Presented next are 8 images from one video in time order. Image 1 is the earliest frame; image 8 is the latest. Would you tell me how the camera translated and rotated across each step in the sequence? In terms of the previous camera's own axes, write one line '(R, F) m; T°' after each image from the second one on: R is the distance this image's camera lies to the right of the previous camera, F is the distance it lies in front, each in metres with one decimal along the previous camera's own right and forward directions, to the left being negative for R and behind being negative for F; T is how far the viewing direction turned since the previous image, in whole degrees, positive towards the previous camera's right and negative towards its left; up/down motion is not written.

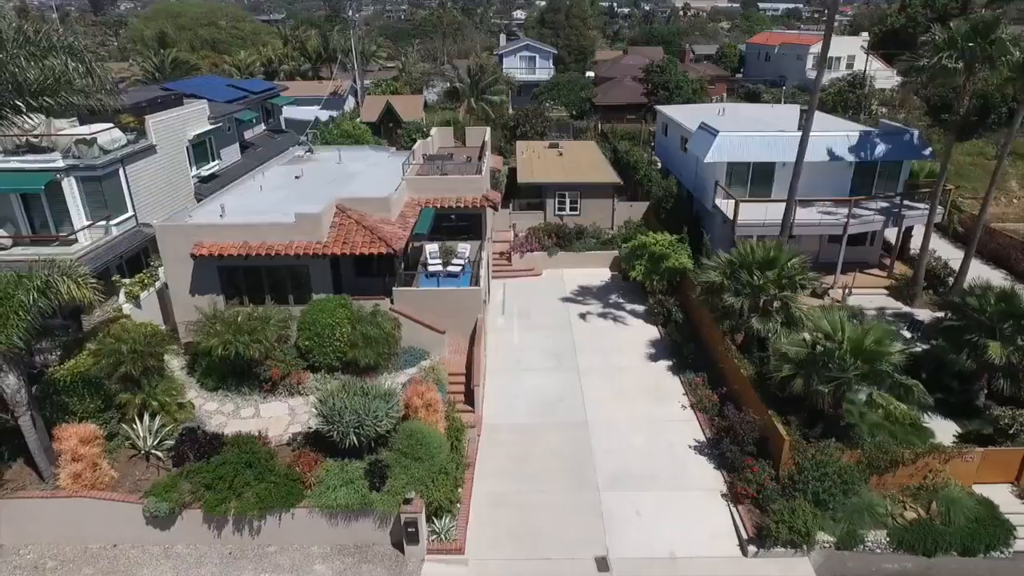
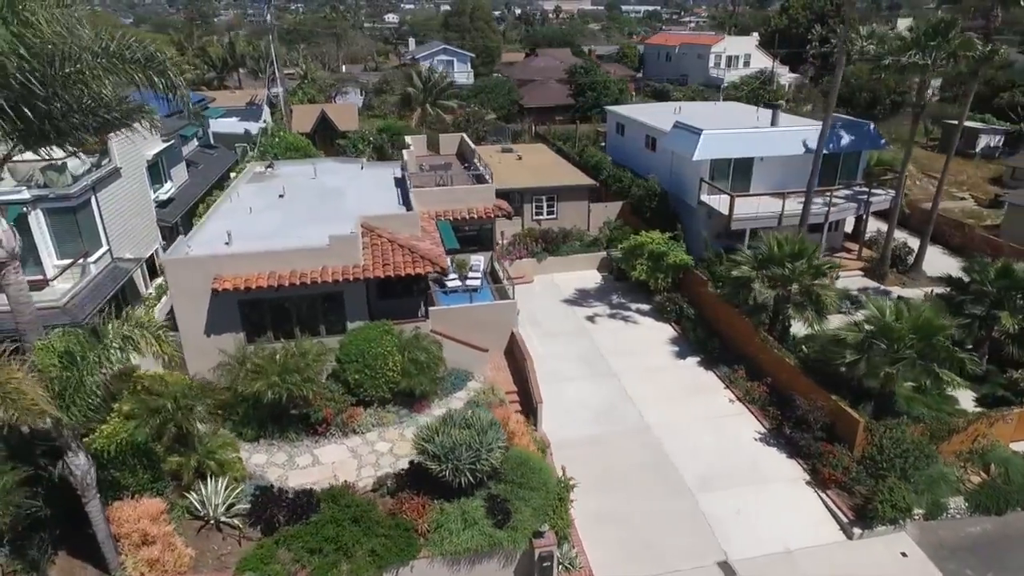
(-4.6, +1.1) m; +10°
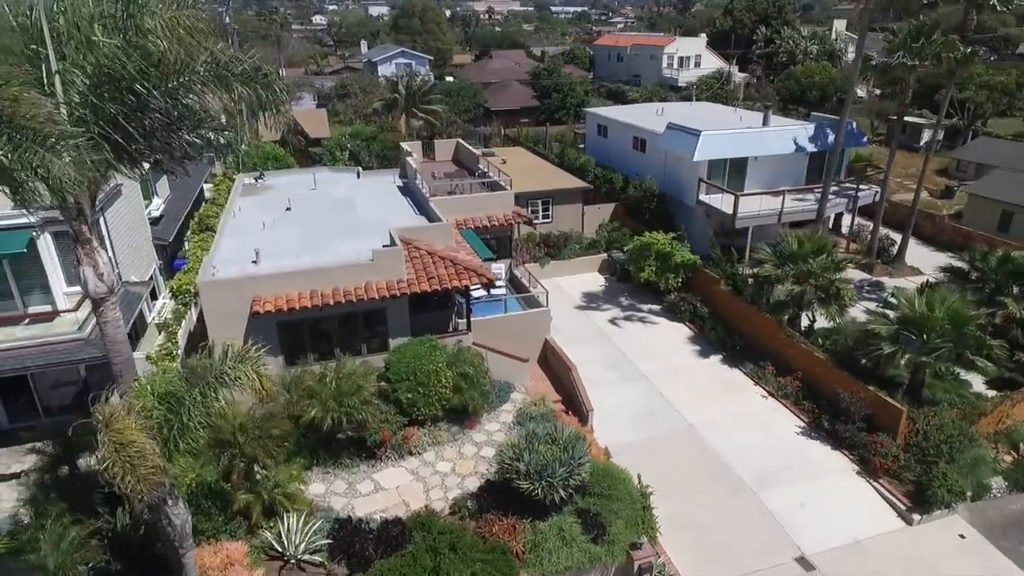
(-2.9, +0.4) m; +6°
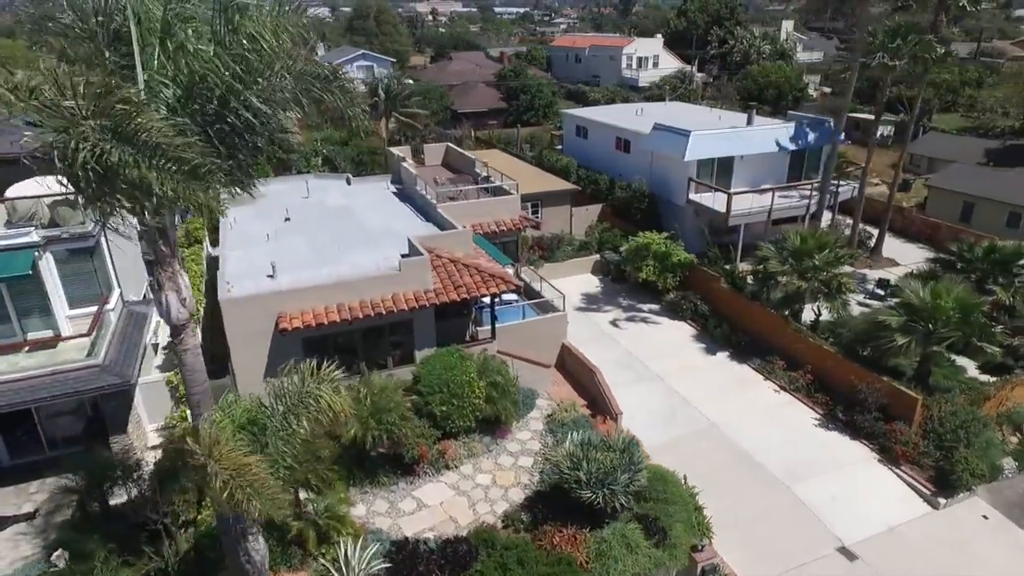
(-2.0, +0.3) m; +5°
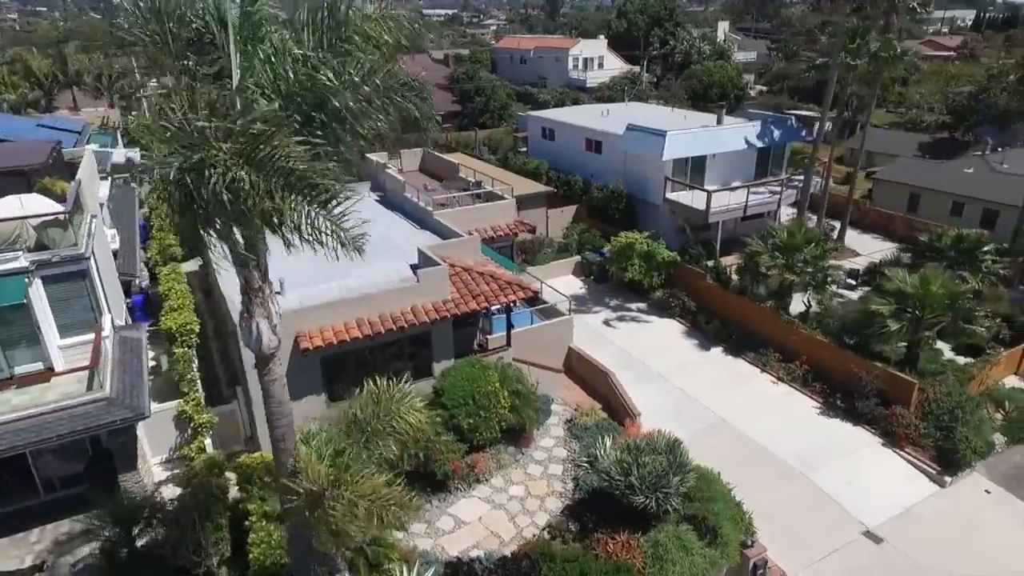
(-2.0, +0.3) m; +6°
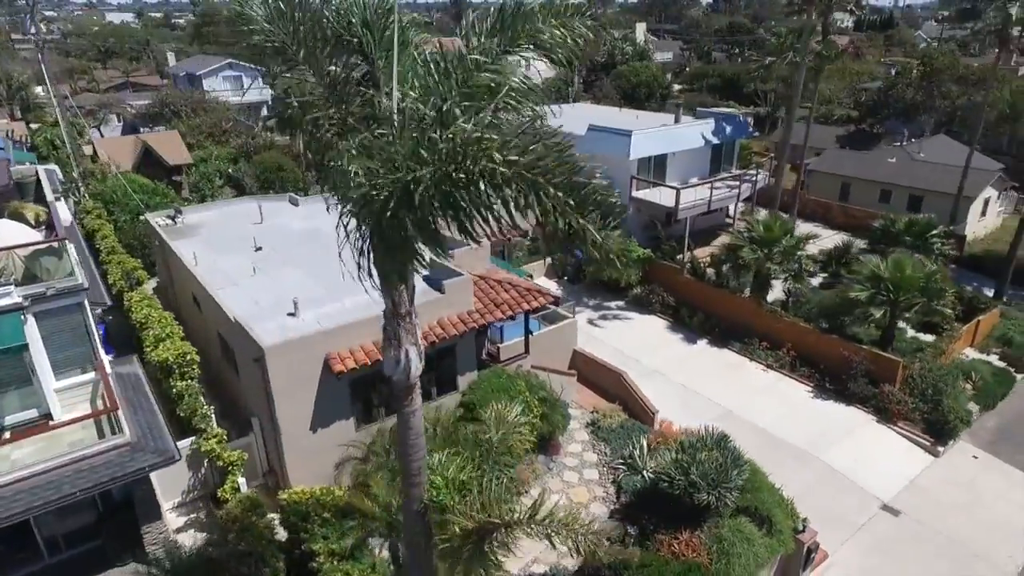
(-2.6, +0.5) m; +8°
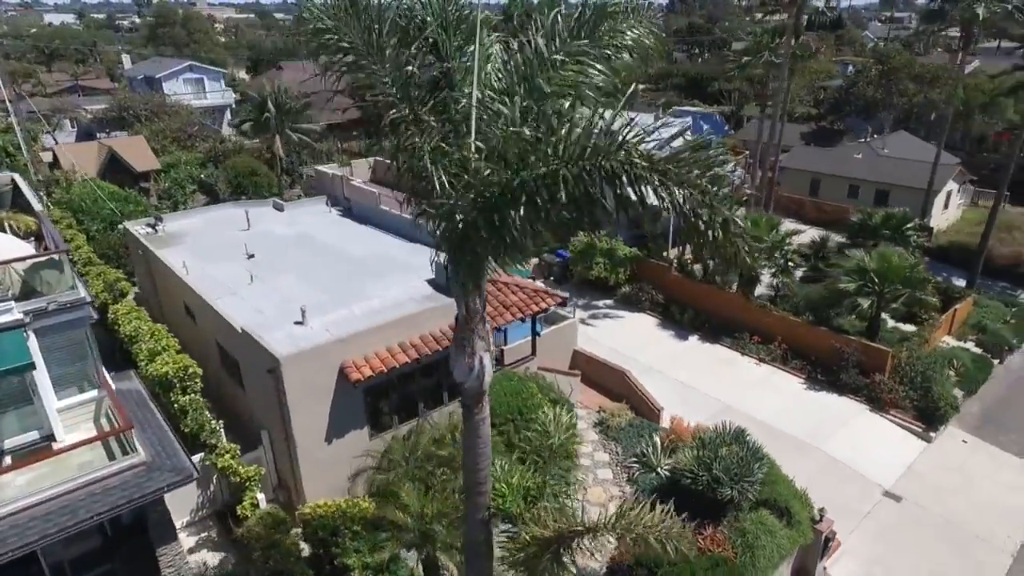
(-1.1, +0.1) m; +3°
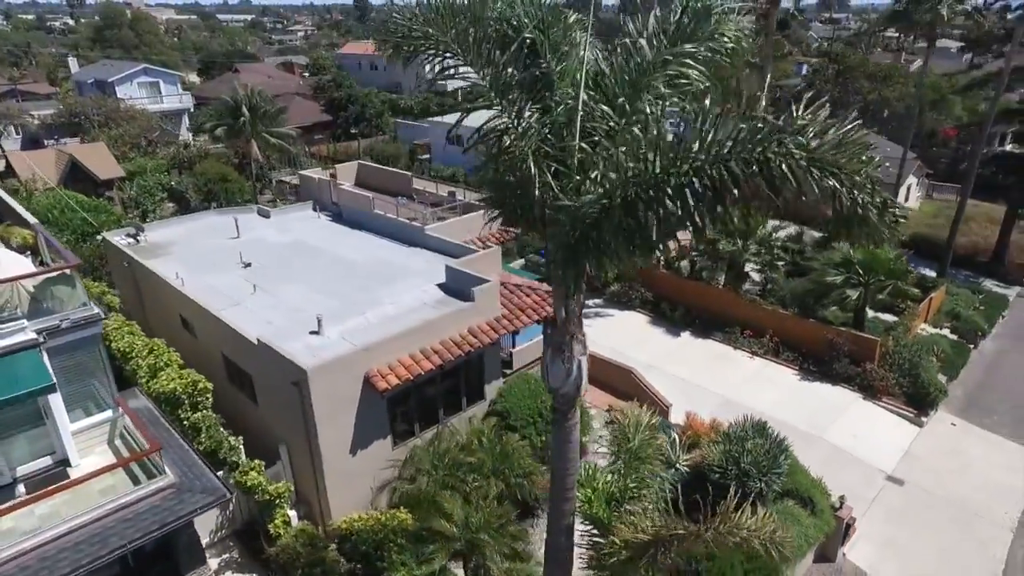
(-1.4, +0.1) m; +4°
